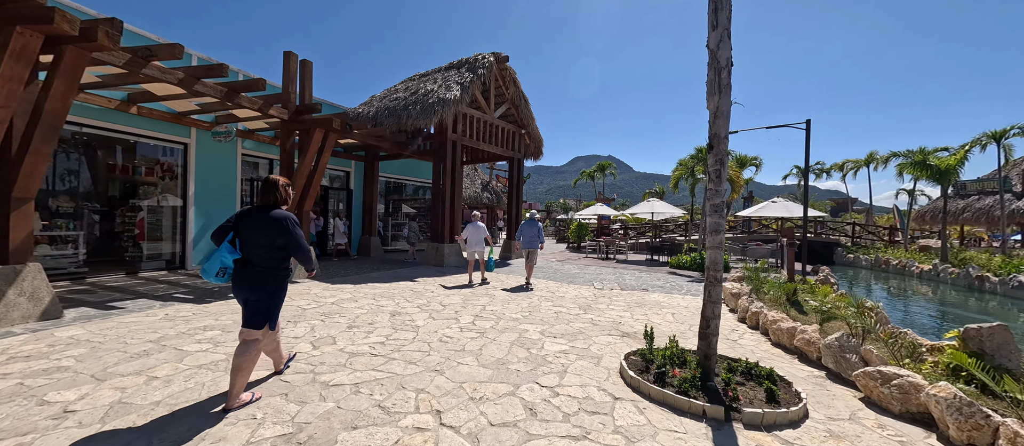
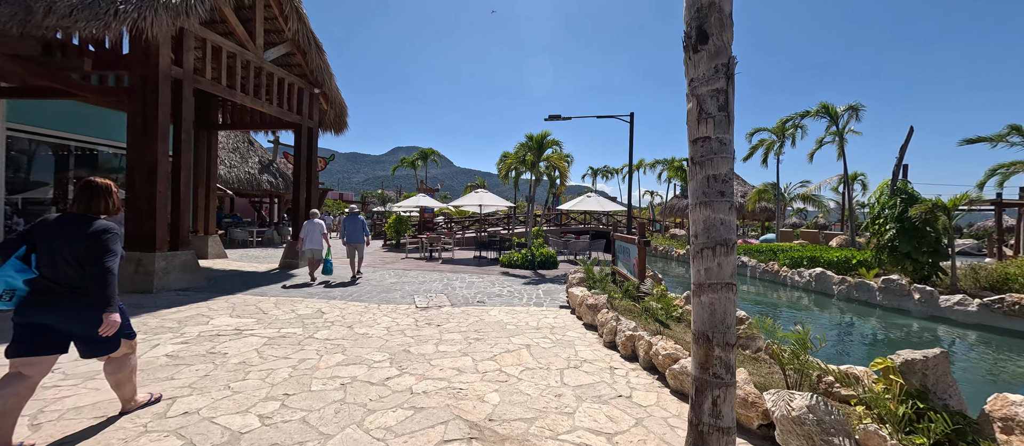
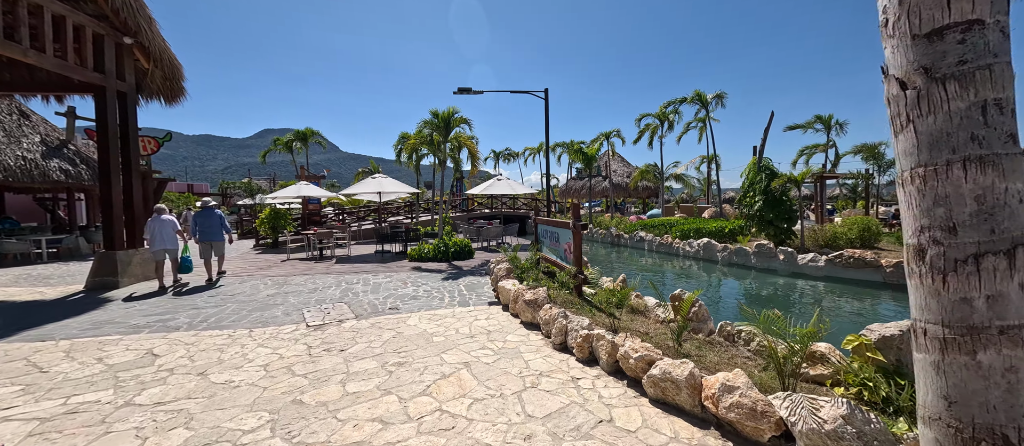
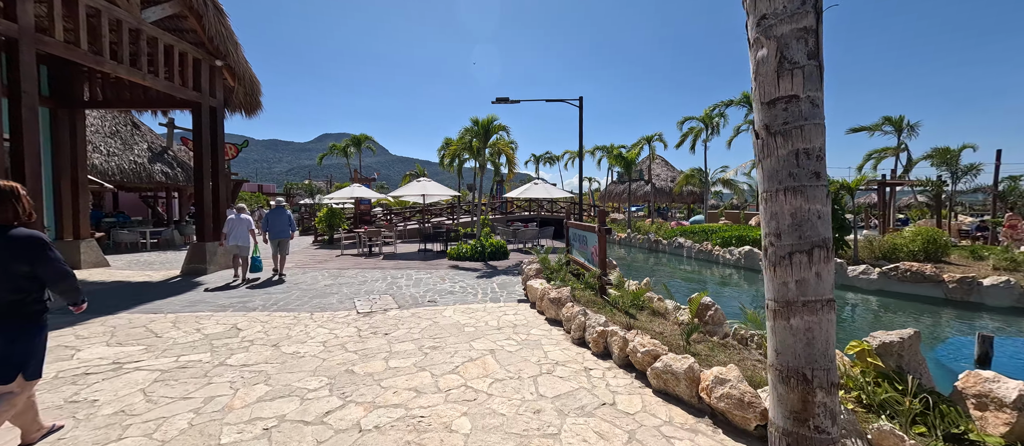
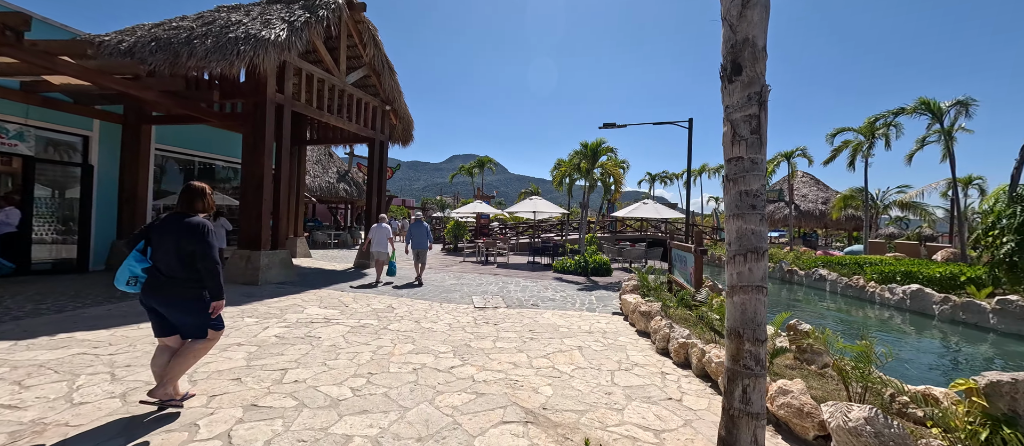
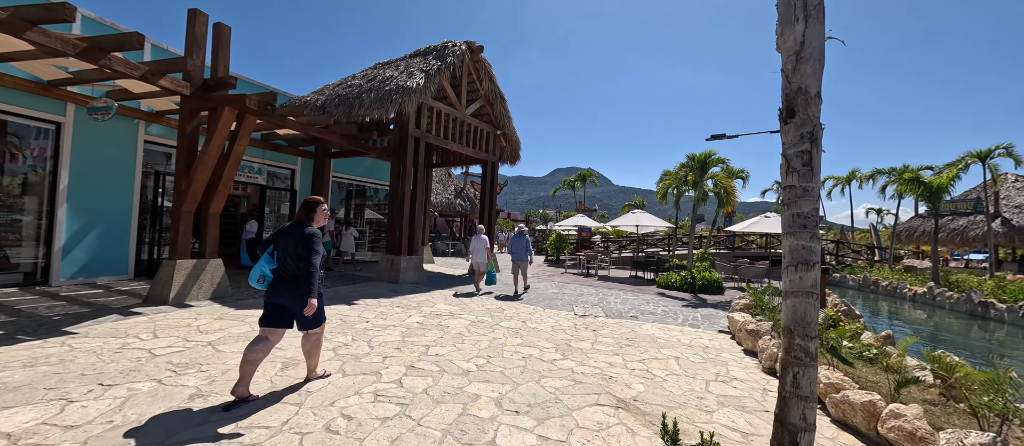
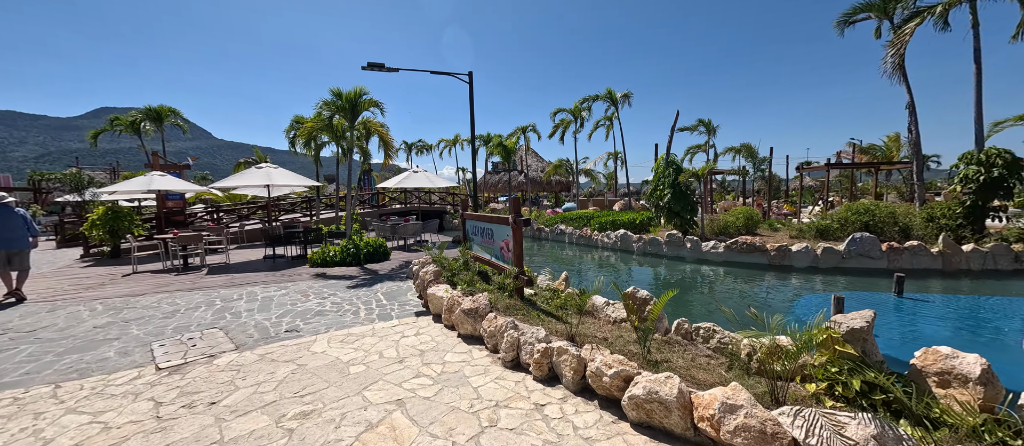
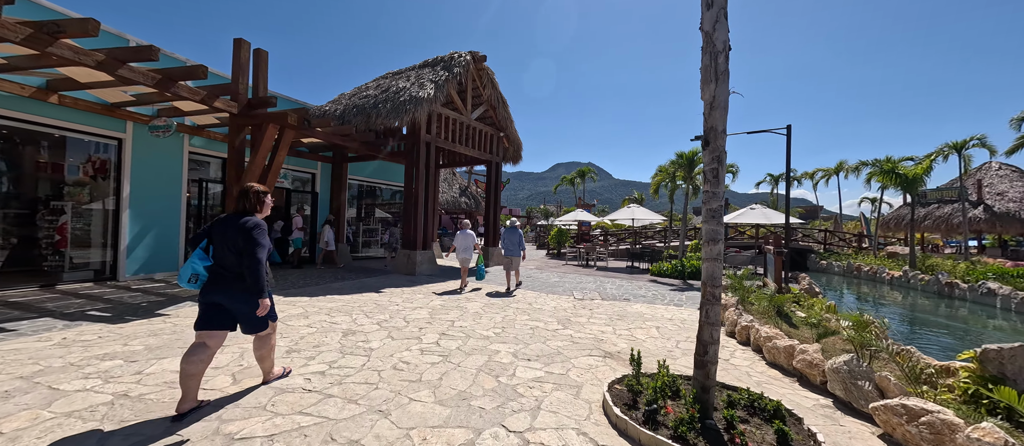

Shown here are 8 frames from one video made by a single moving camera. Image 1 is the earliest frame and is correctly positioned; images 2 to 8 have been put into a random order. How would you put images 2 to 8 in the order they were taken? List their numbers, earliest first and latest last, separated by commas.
8, 6, 5, 2, 4, 3, 7
